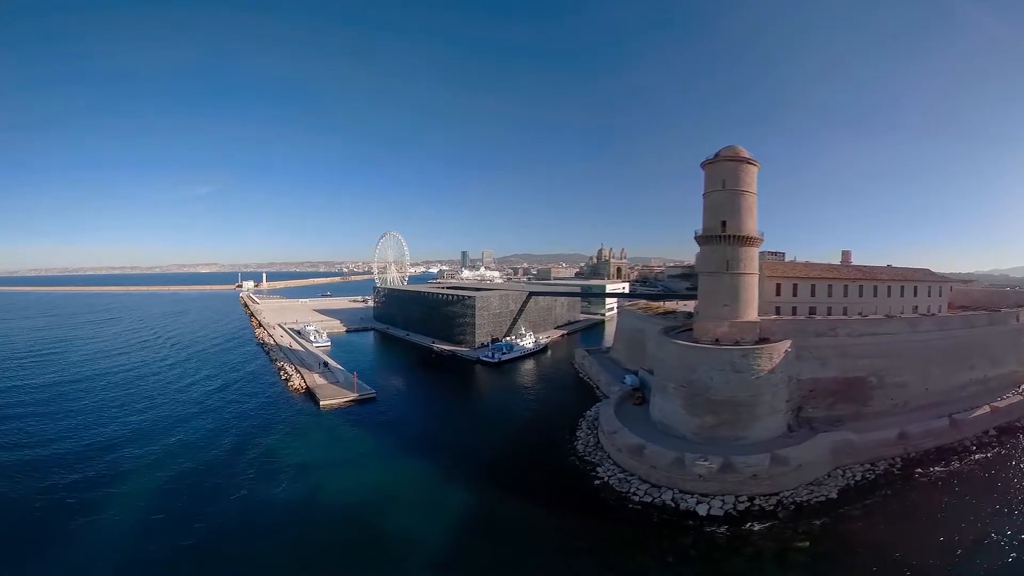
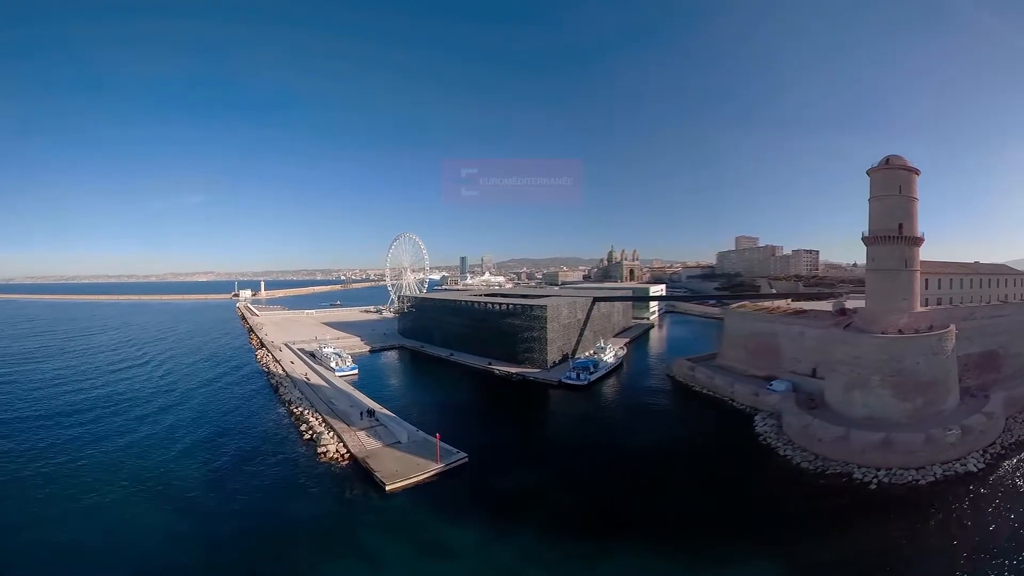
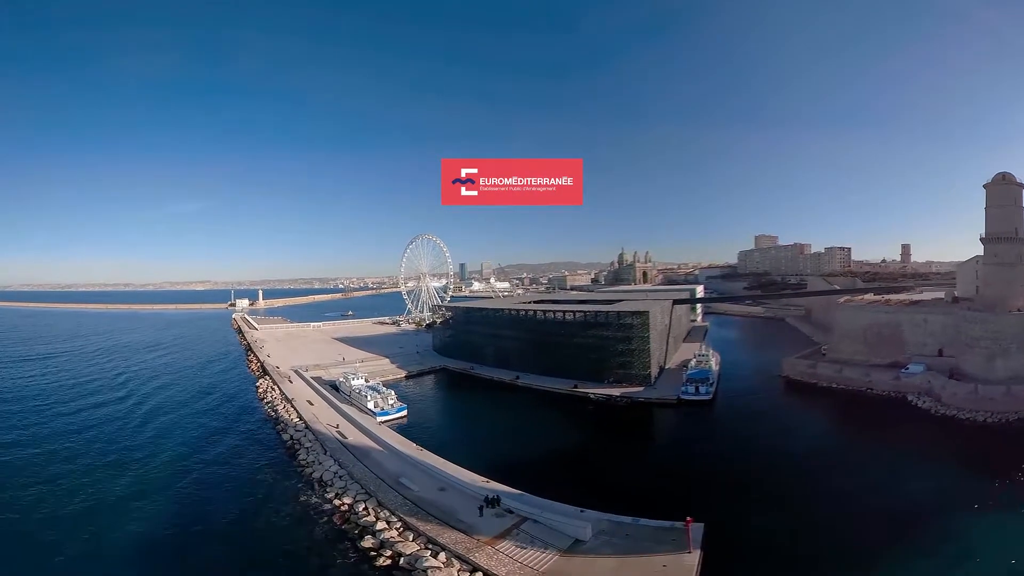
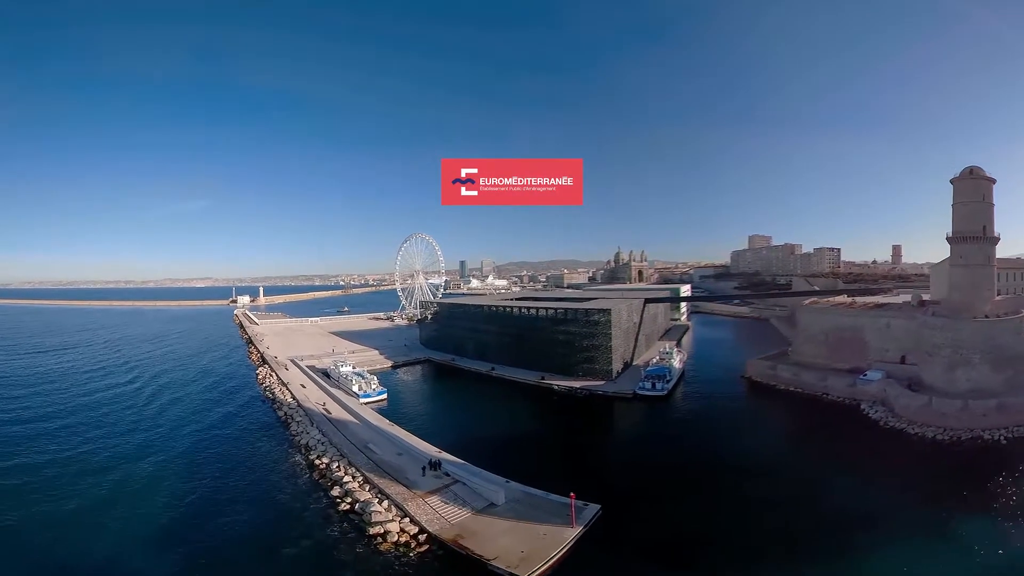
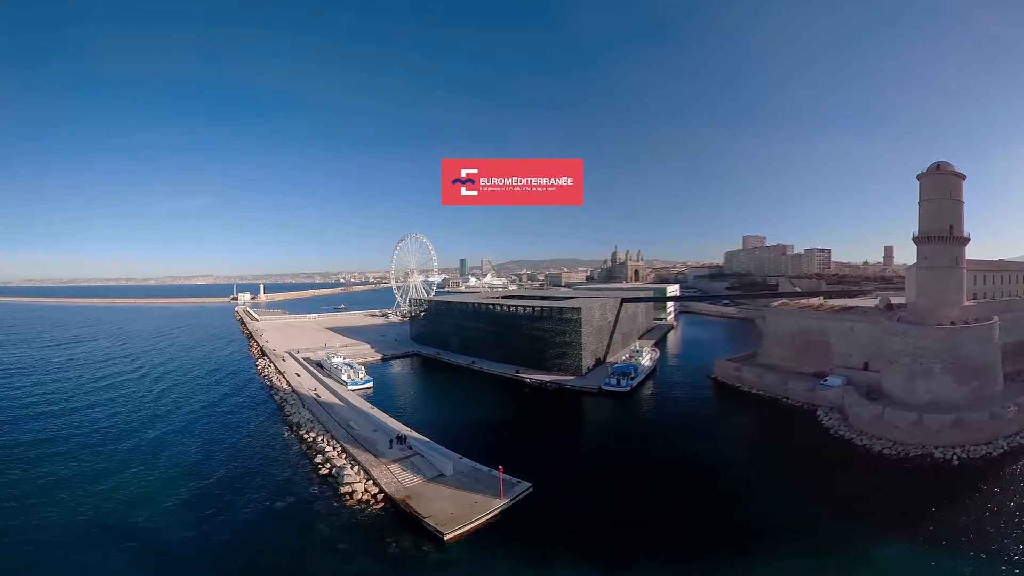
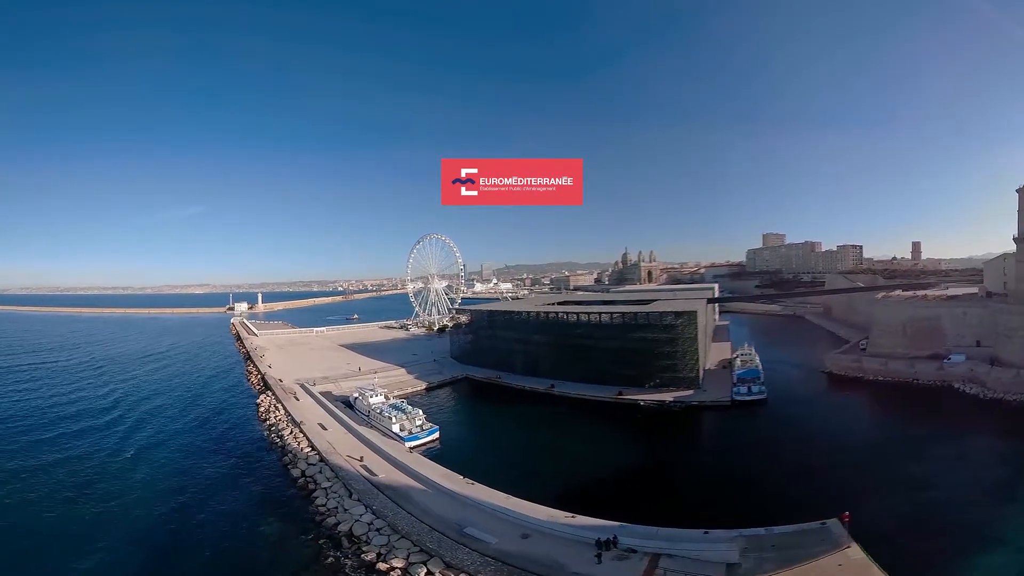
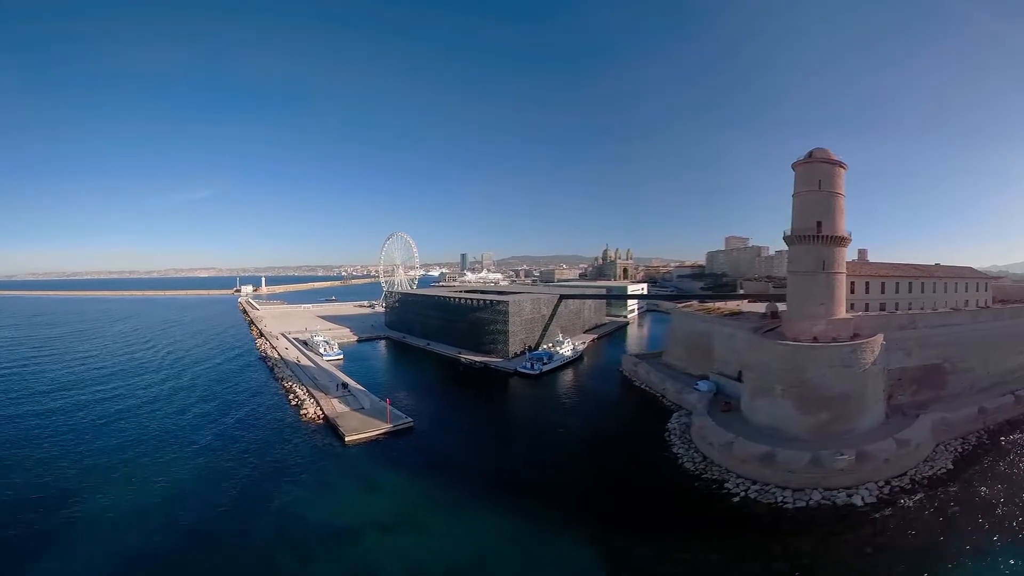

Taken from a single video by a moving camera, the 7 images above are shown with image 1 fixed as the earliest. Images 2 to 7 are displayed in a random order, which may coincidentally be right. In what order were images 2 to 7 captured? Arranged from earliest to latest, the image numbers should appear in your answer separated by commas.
7, 2, 5, 4, 3, 6
